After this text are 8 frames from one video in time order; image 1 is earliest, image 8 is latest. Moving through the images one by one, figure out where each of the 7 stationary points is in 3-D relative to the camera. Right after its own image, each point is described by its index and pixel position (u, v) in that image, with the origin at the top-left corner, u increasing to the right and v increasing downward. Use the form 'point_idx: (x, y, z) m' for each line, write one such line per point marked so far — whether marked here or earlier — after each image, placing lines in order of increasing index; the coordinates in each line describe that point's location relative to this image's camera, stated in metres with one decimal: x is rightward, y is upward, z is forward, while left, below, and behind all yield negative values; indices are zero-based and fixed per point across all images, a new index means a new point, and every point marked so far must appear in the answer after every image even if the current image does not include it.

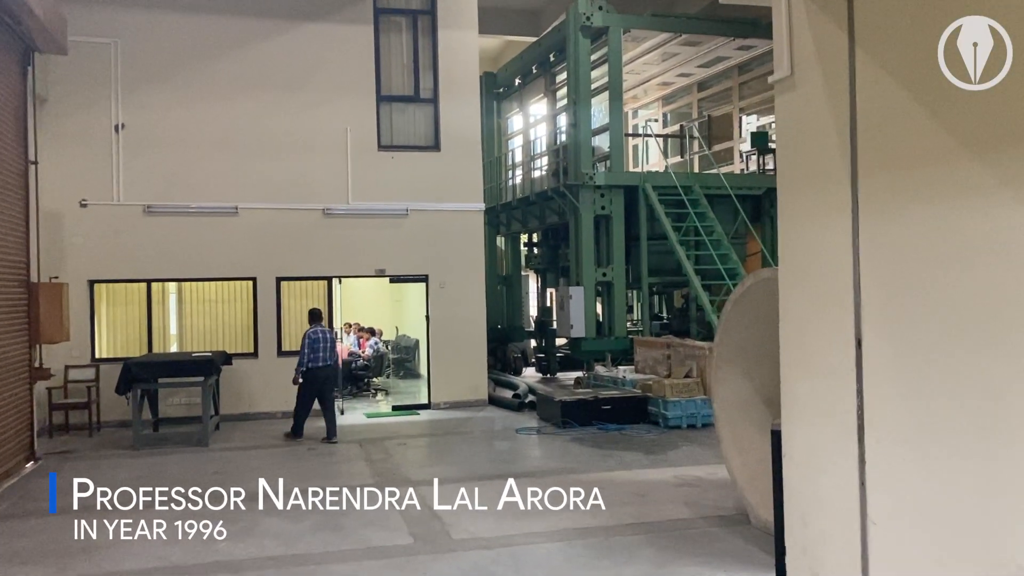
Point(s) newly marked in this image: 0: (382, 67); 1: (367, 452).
0: (-1.7, +2.9, +11.9) m
1: (-1.5, -1.7, +9.2) m
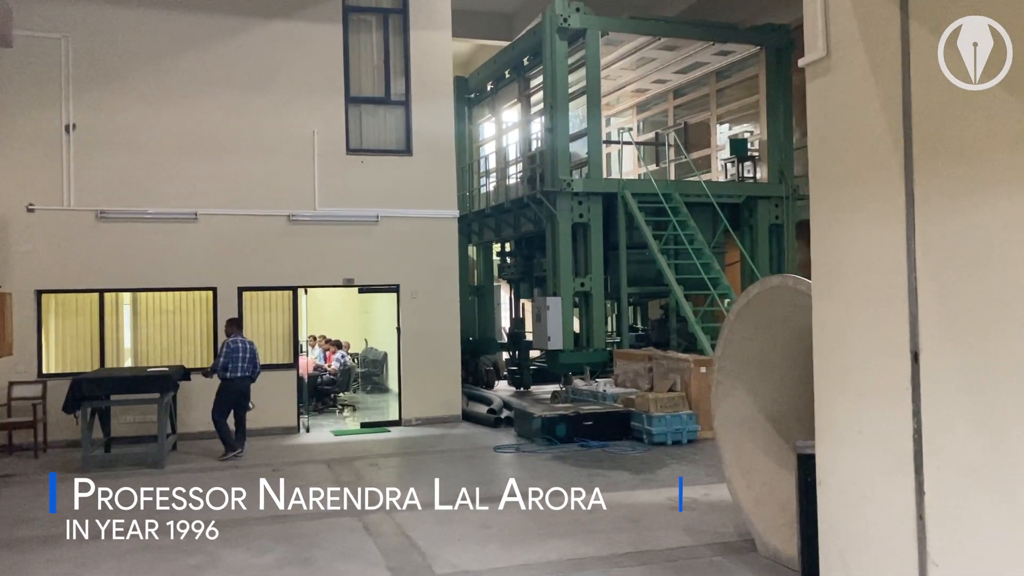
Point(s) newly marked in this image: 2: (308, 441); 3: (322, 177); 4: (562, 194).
0: (-2.1, +2.8, +11.4) m
1: (-1.7, -1.8, +8.6) m
2: (-2.4, -1.8, +10.4) m
3: (-2.4, +1.4, +11.1) m
4: (+0.7, +1.2, +11.7) m
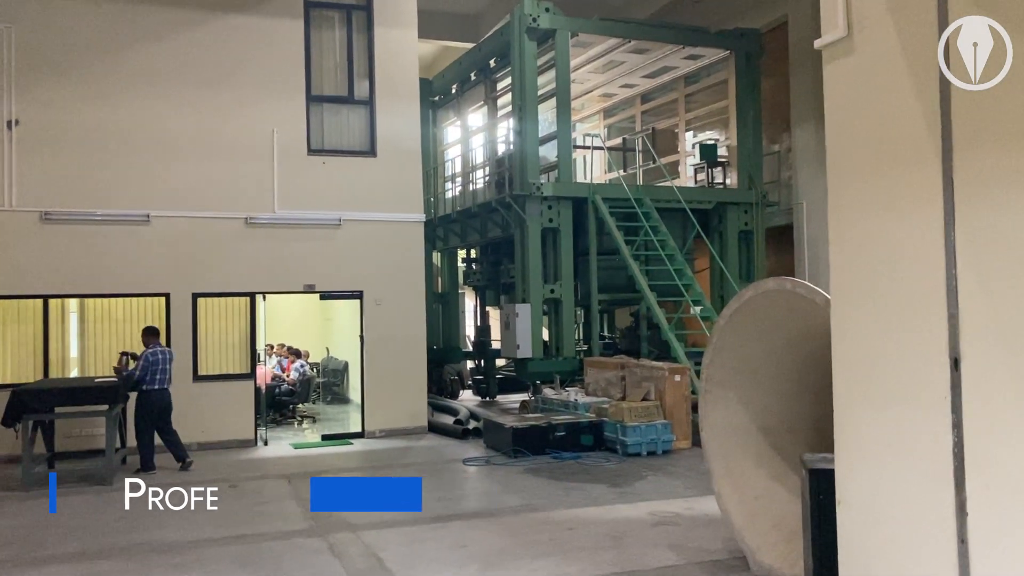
0: (-2.4, +2.7, +11.0) m
1: (-2.0, -1.8, +8.1) m
2: (-2.7, -1.9, +10.0) m
3: (-2.7, +1.3, +10.6) m
4: (+0.2, +1.1, +11.4) m
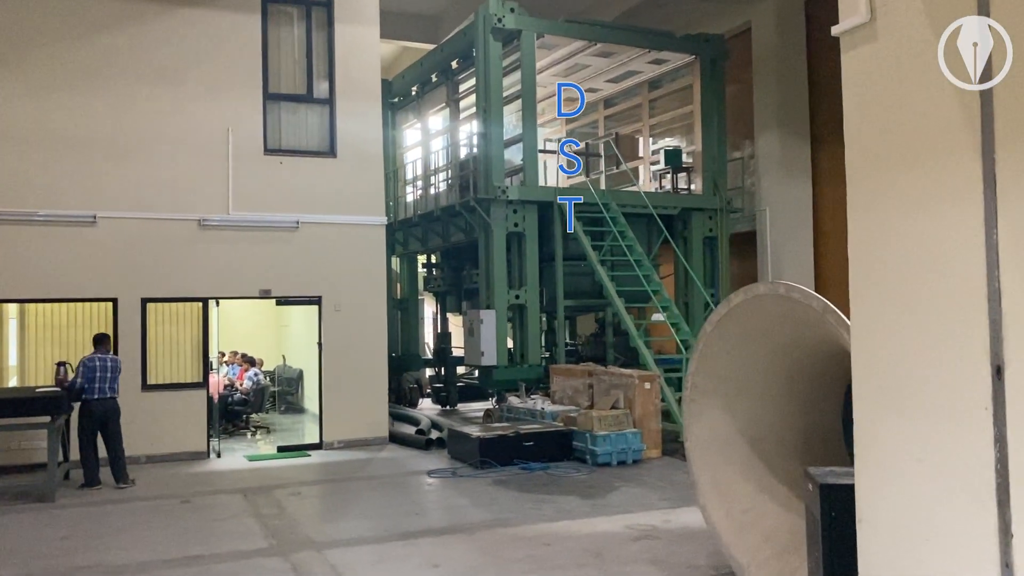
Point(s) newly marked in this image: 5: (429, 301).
0: (-2.9, +2.7, +10.6) m
1: (-2.2, -1.9, +7.7) m
2: (-3.1, -1.9, +9.5) m
3: (-3.1, +1.2, +10.2) m
4: (-0.2, +1.1, +11.1) m
5: (-1.7, -0.3, +17.9) m
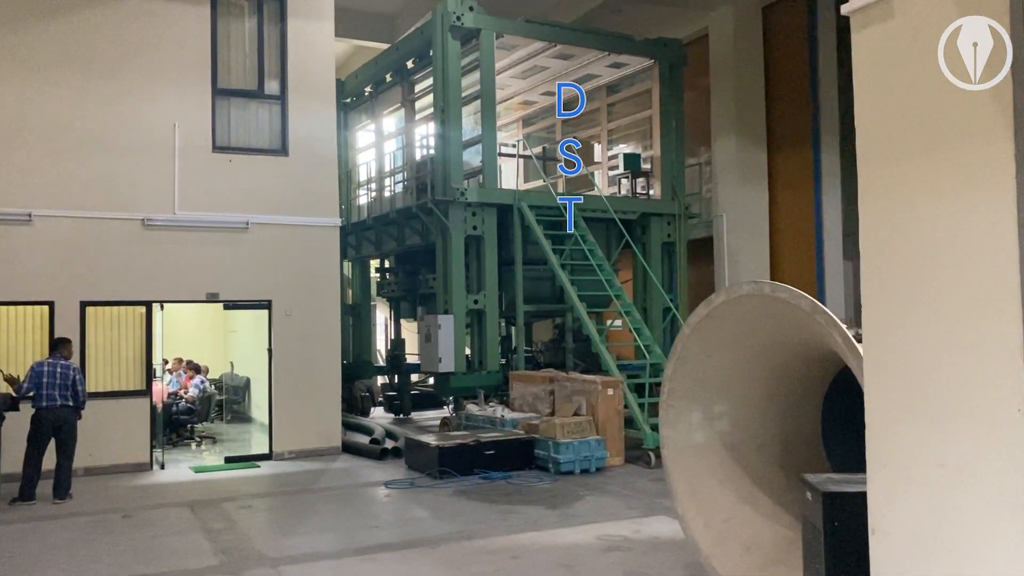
0: (-3.3, +2.6, +10.1) m
1: (-2.5, -1.9, +7.3) m
2: (-3.5, -1.9, +9.0) m
3: (-3.6, +1.2, +9.8) m
4: (-0.7, +1.0, +10.8) m
5: (-2.6, -0.4, +17.5) m
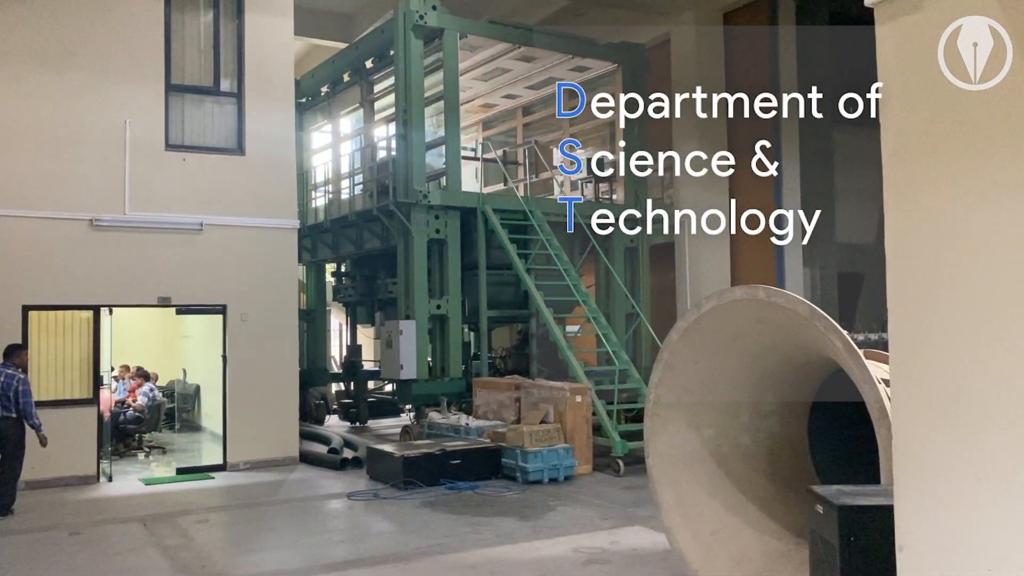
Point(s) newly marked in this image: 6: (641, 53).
0: (-3.7, +2.6, +9.8) m
1: (-2.8, -1.9, +6.9) m
2: (-3.8, -2.0, +8.6) m
3: (-3.9, +1.2, +9.3) m
4: (-1.1, +0.9, +10.6) m
5: (-3.4, -0.5, +17.1) m
6: (+1.8, +3.3, +12.5) m
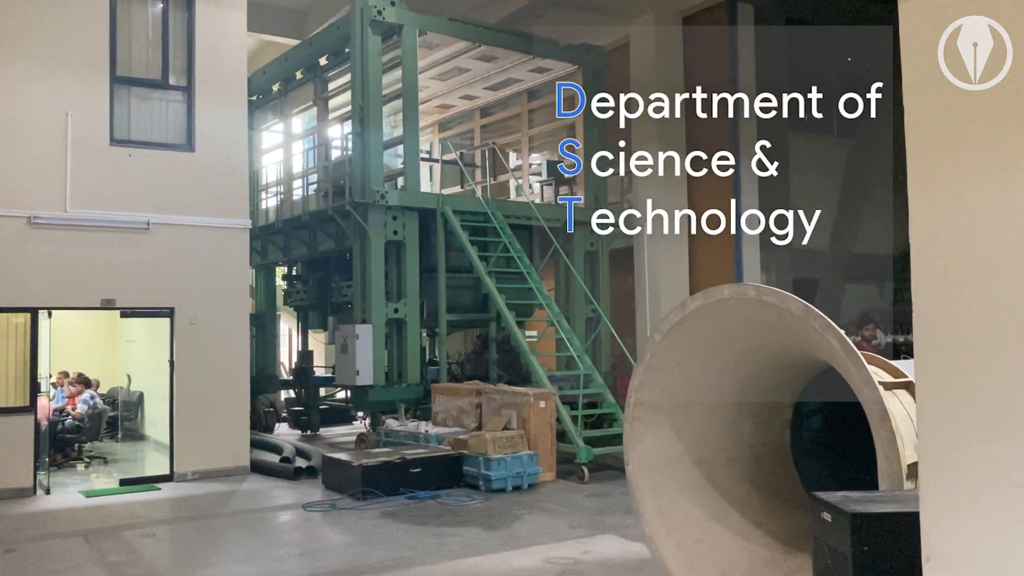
0: (-4.1, +2.6, +9.3) m
1: (-3.0, -1.9, +6.5) m
2: (-4.2, -2.0, +8.1) m
3: (-4.3, +1.1, +8.9) m
4: (-1.6, +0.9, +10.3) m
5: (-4.2, -0.5, +16.6) m
6: (+1.2, +3.2, +12.4) m
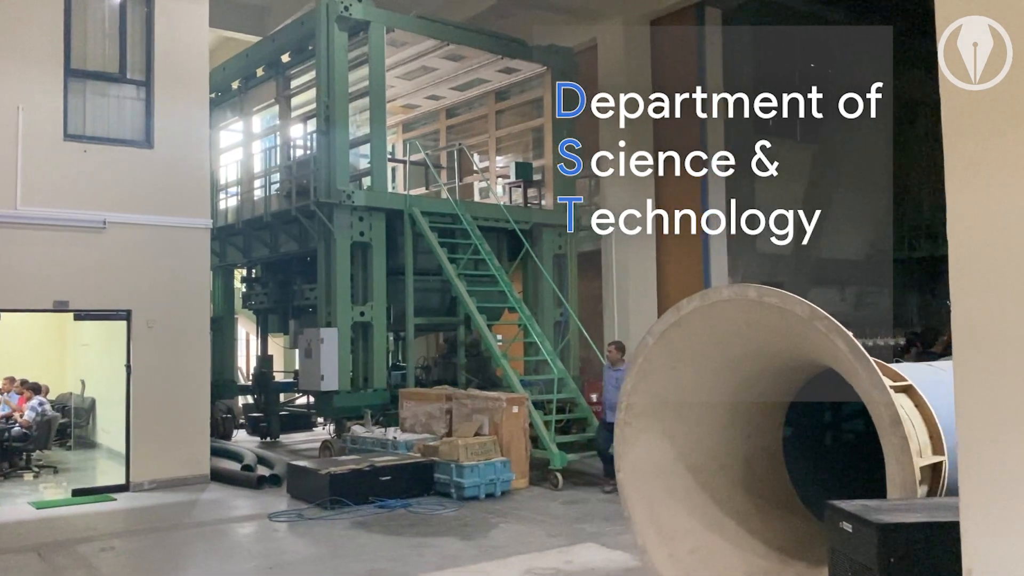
0: (-4.4, +2.5, +8.9) m
1: (-3.2, -1.9, +6.1) m
2: (-4.4, -2.0, +7.7) m
3: (-4.6, +1.1, +8.5) m
4: (-1.9, +0.9, +10.0) m
5: (-4.9, -0.6, +16.2) m
6: (+0.8, +3.2, +12.2) m
